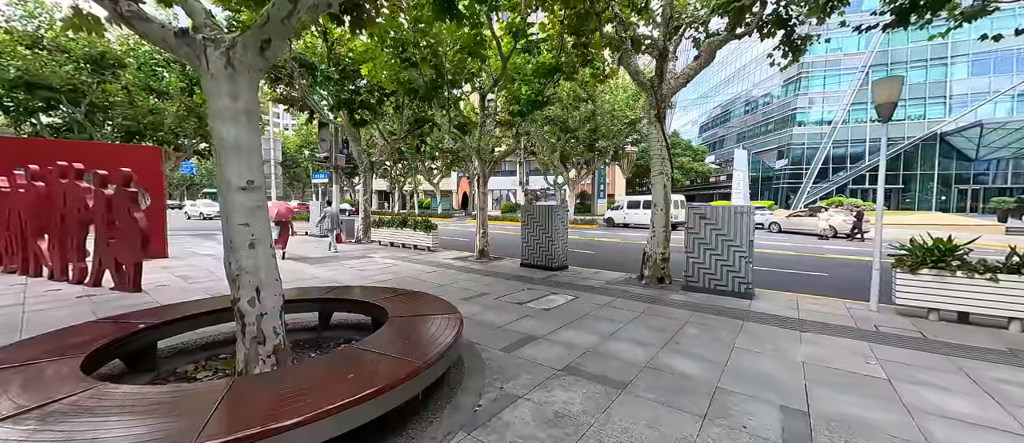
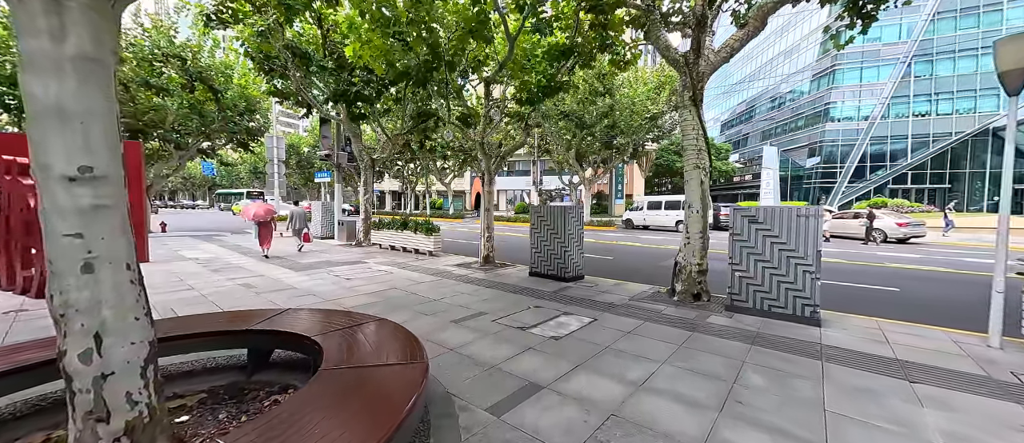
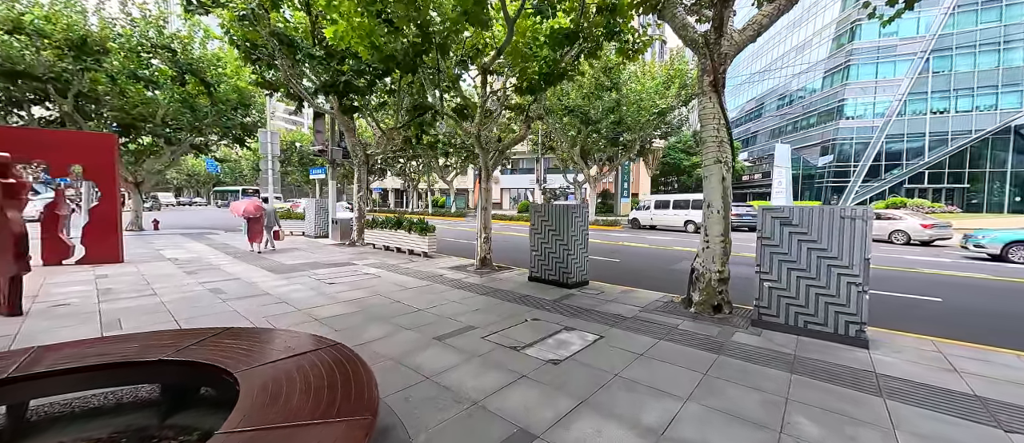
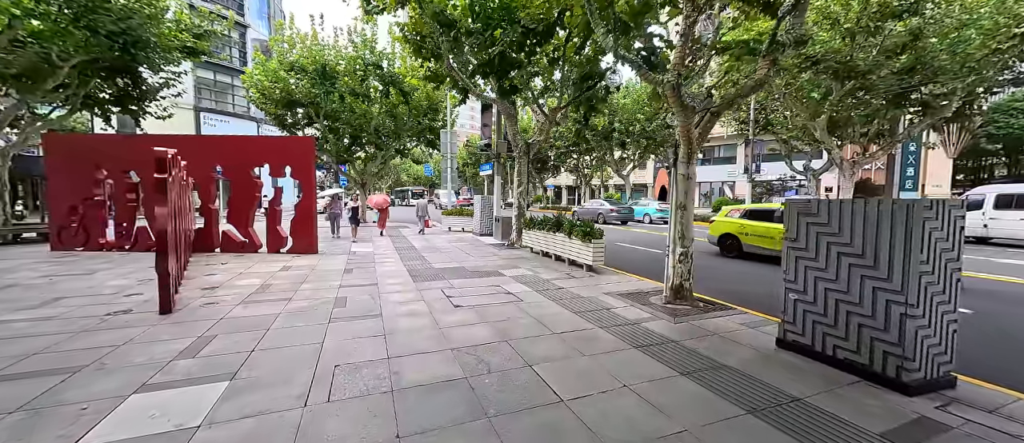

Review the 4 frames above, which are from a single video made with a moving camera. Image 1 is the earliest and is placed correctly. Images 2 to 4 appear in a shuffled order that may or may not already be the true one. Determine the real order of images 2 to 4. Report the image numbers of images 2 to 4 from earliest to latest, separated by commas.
2, 3, 4
